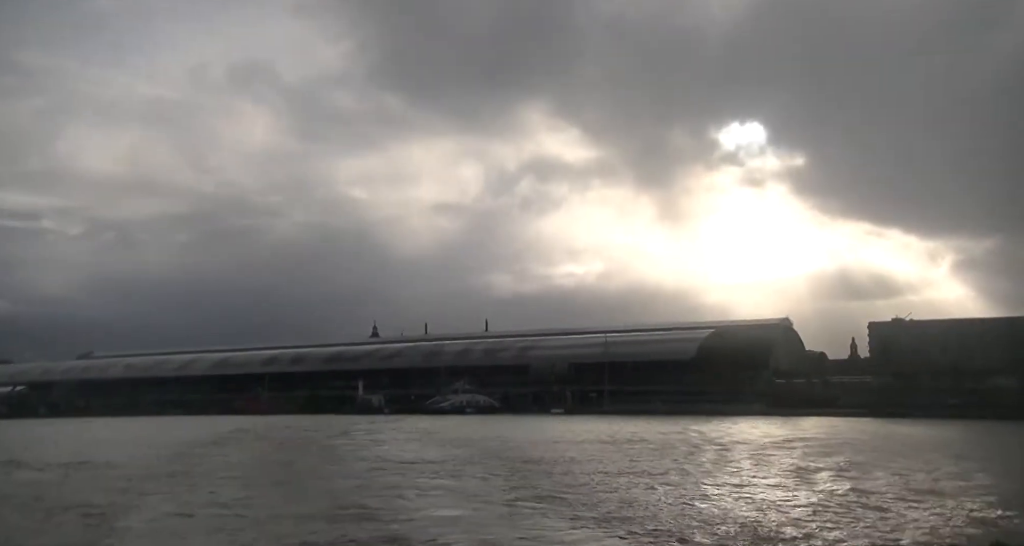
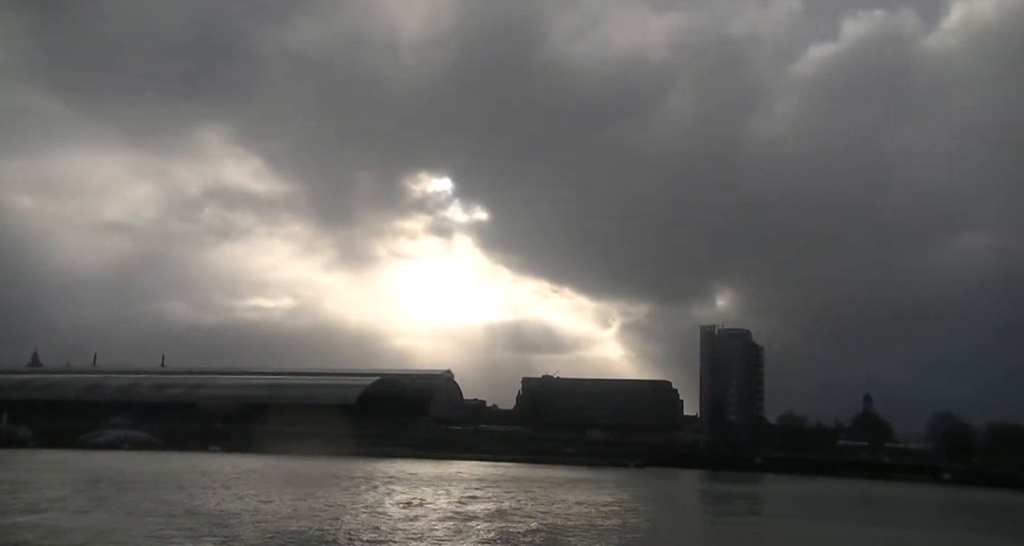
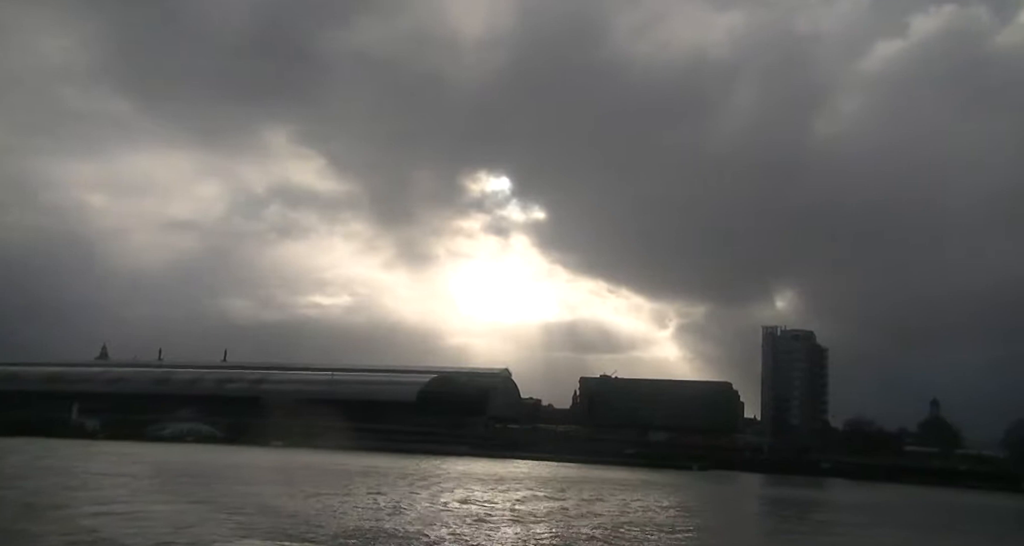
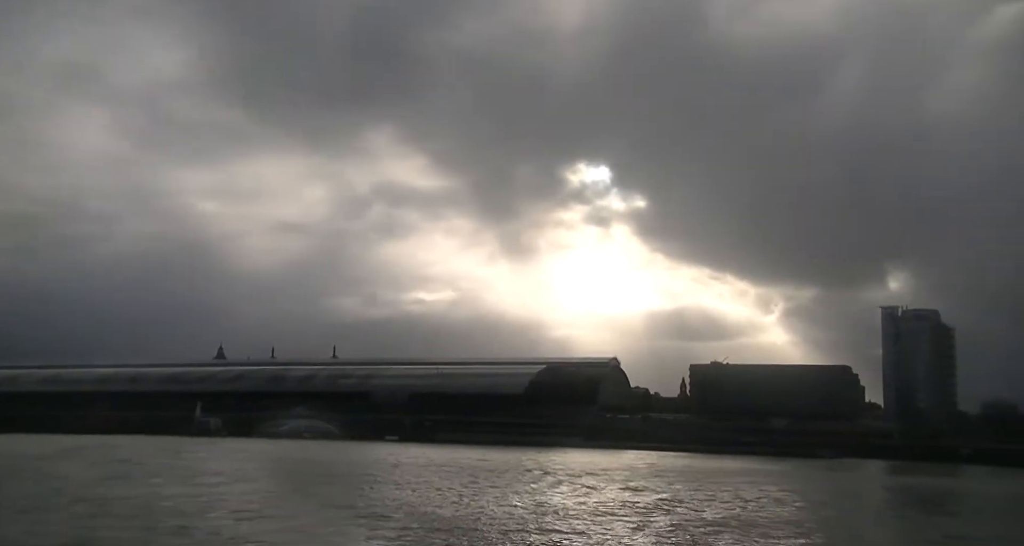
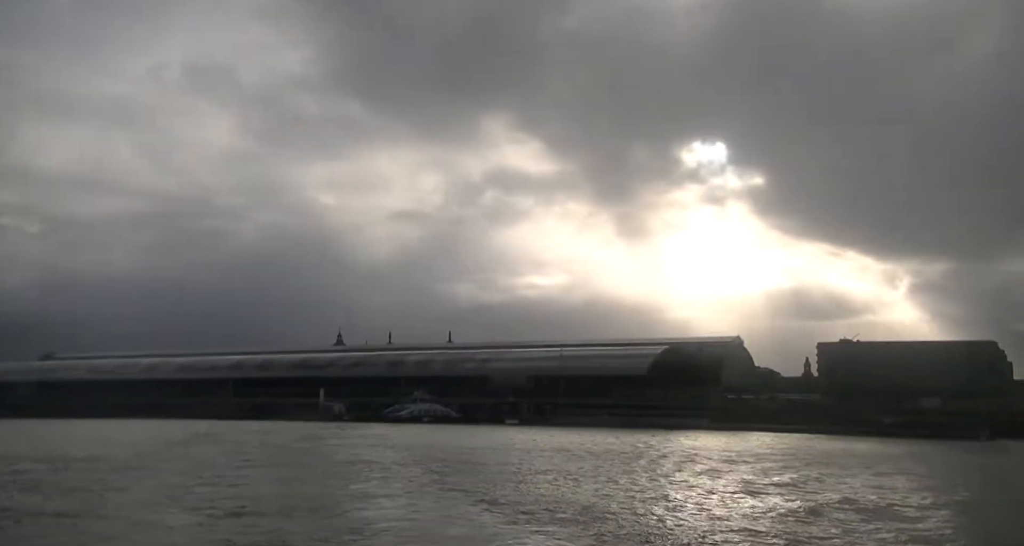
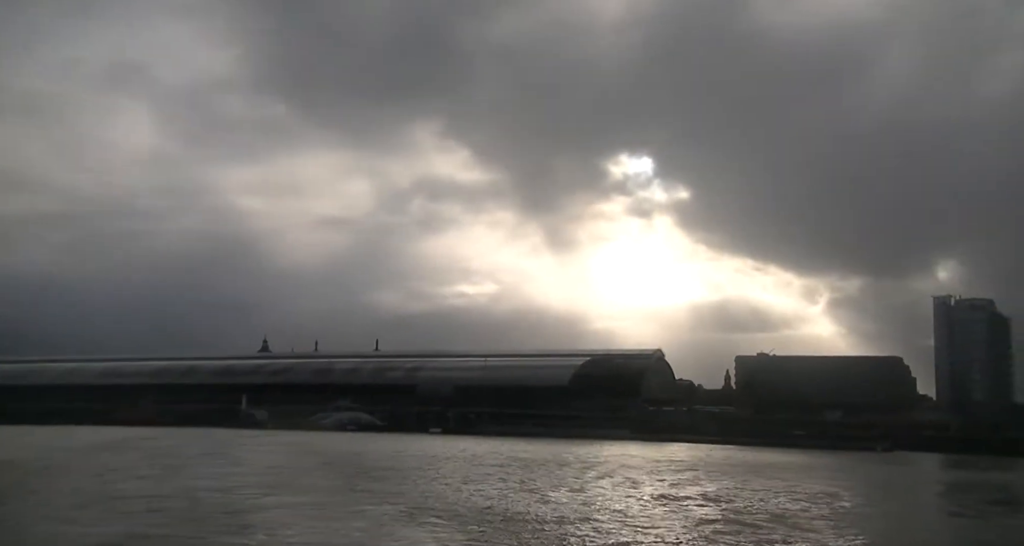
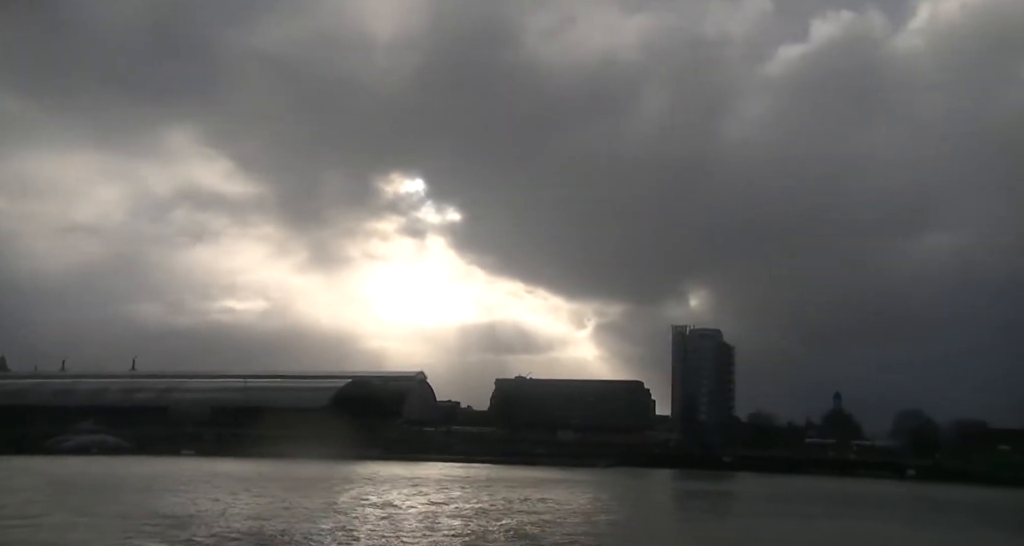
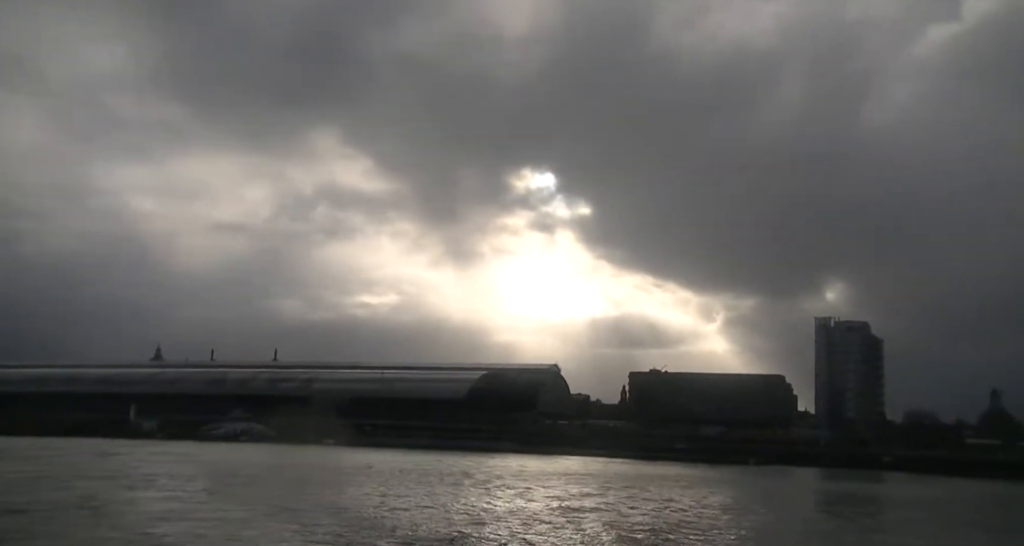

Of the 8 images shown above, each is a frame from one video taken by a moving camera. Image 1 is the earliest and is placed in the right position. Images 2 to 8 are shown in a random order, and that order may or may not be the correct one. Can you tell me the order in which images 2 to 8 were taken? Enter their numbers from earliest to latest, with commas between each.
5, 6, 4, 8, 3, 2, 7
